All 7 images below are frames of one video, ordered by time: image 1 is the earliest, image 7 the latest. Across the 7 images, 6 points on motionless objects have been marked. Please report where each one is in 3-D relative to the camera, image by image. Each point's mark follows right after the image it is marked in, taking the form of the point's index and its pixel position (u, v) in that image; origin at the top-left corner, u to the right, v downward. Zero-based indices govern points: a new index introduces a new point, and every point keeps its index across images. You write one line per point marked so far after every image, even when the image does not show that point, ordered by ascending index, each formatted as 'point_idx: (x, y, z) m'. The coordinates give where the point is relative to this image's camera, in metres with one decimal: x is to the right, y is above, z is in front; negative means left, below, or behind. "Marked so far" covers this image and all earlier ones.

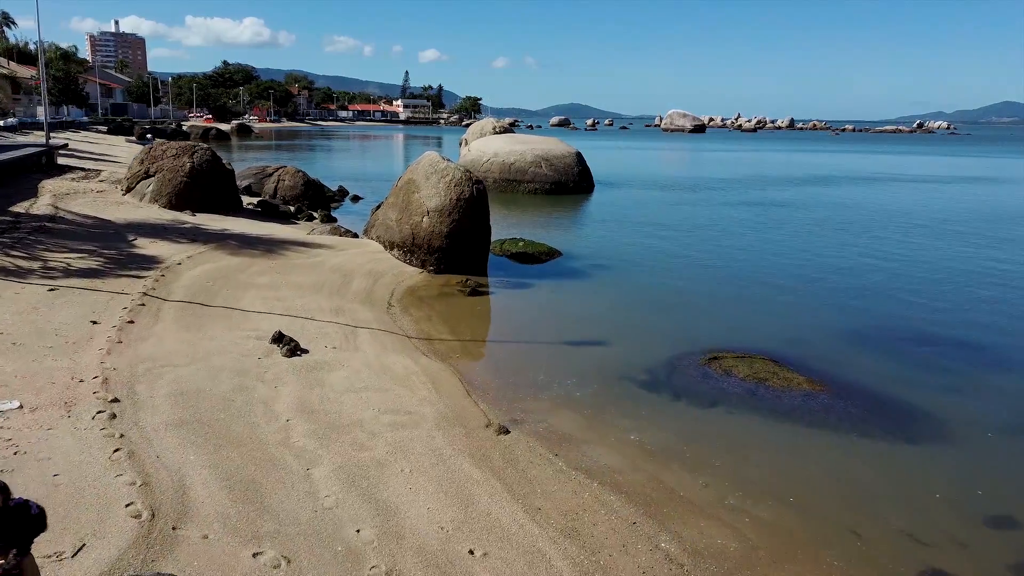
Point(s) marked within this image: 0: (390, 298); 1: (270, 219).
0: (-2.0, -0.2, +10.0) m
1: (-6.7, +1.9, +16.8) m
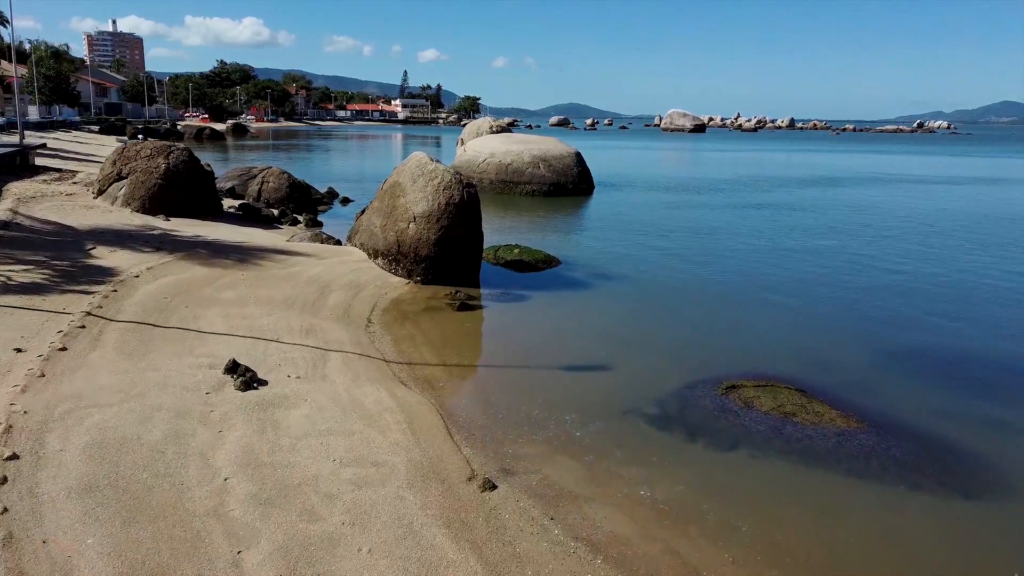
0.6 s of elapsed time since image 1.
0: (-2.1, -0.4, +9.1) m
1: (-6.8, +1.7, +15.9) m
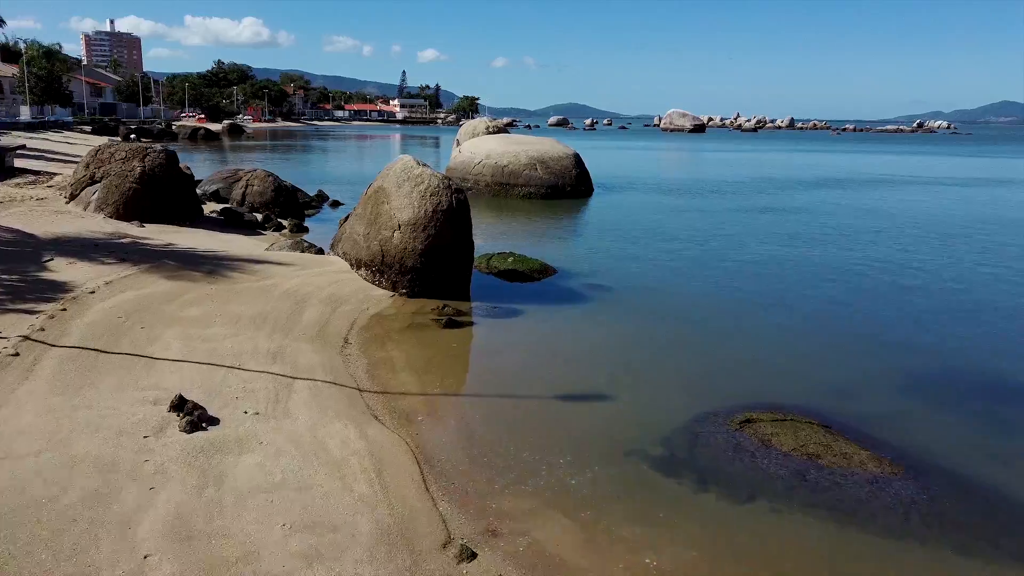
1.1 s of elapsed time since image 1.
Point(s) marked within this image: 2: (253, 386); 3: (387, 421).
0: (-2.3, -0.6, +8.3) m
1: (-7.0, +1.5, +15.1) m
2: (-2.6, -1.0, +6.2) m
3: (-1.2, -1.3, +6.0) m
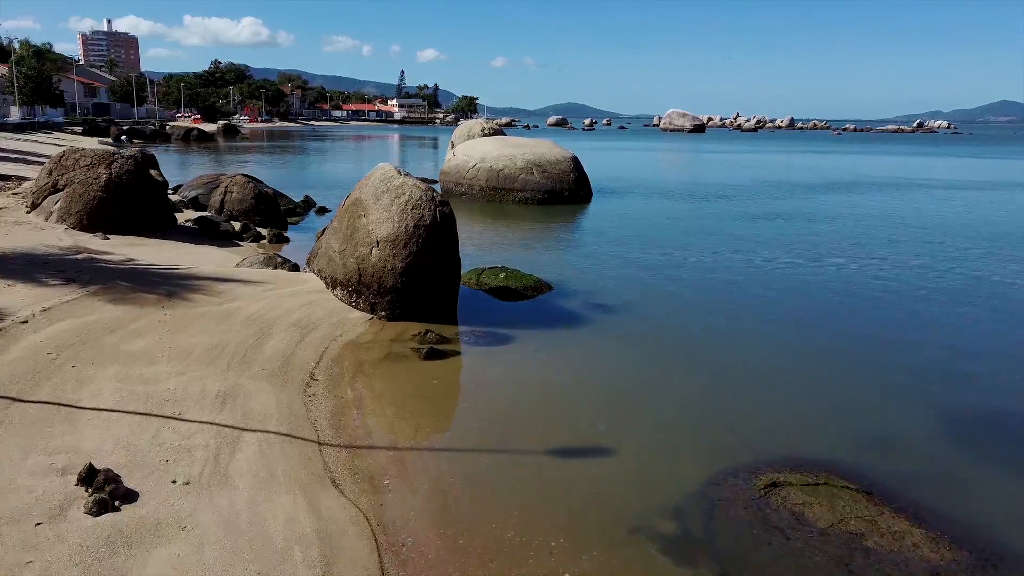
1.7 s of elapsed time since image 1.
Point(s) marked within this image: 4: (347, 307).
0: (-2.4, -1.0, +7.4) m
1: (-7.1, +1.1, +14.2) m
2: (-2.8, -1.3, +5.2) m
3: (-1.4, -1.7, +5.0) m
4: (-2.6, -0.3, +9.5) m
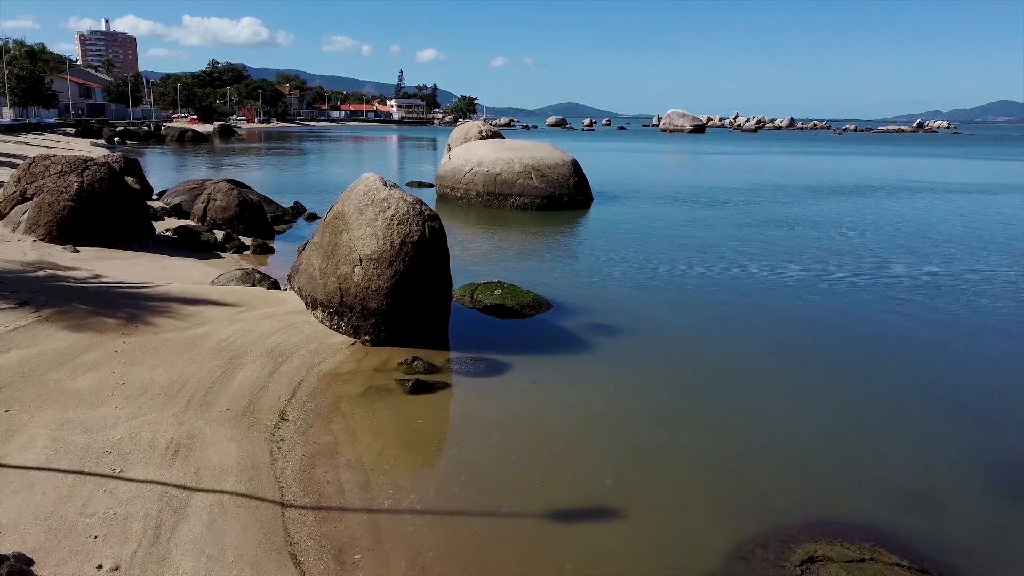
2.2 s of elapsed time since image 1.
0: (-2.5, -1.3, +6.6) m
1: (-7.2, +0.8, +13.4) m
2: (-2.8, -1.7, +4.5) m
3: (-1.4, -2.0, +4.3) m
4: (-2.6, -0.6, +8.7) m
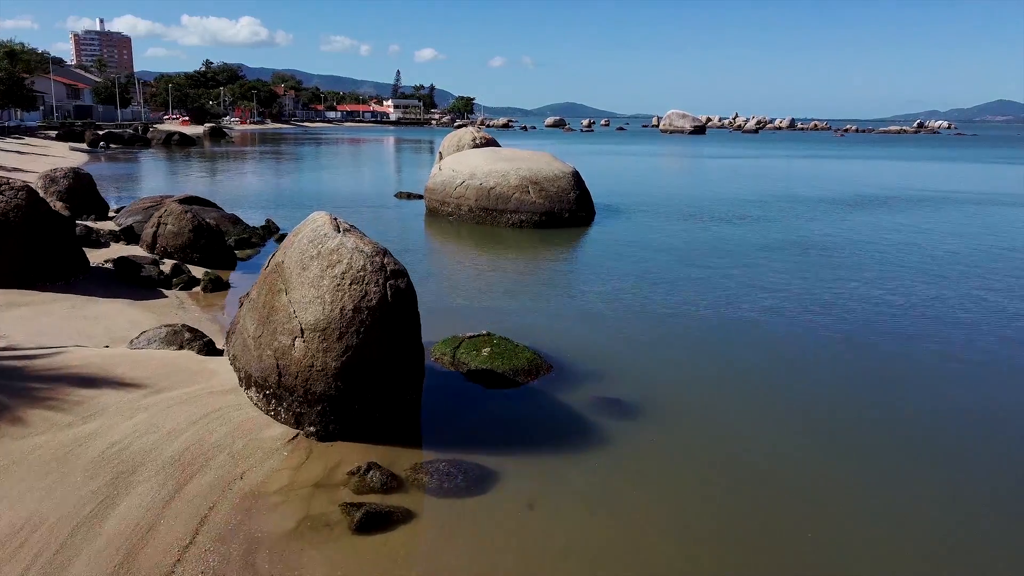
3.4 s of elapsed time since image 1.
0: (-2.6, -2.1, +4.7) m
1: (-7.3, 0.0, +11.4) m
2: (-2.9, -2.5, +2.5) m
3: (-1.5, -2.8, +2.3) m
4: (-2.8, -1.4, +6.7) m
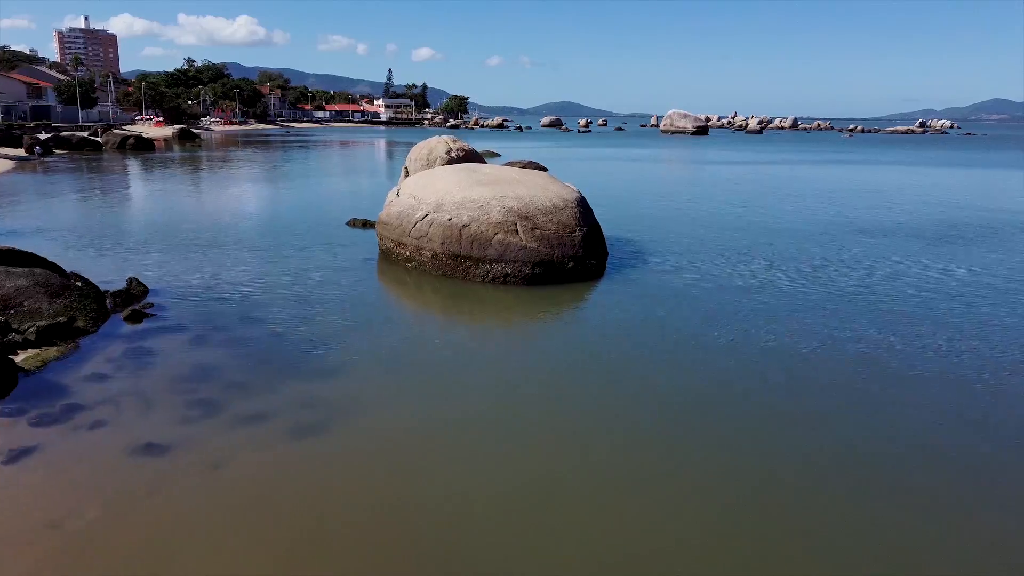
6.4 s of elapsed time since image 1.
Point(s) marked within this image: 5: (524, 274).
0: (-2.9, -4.0, -1.2) m
1: (-7.7, -1.9, +5.5) m
2: (-3.3, -4.4, -3.4) m
3: (-1.9, -4.7, -3.6) m
4: (-3.1, -3.3, +0.8) m
5: (+0.4, +0.4, +14.3) m
